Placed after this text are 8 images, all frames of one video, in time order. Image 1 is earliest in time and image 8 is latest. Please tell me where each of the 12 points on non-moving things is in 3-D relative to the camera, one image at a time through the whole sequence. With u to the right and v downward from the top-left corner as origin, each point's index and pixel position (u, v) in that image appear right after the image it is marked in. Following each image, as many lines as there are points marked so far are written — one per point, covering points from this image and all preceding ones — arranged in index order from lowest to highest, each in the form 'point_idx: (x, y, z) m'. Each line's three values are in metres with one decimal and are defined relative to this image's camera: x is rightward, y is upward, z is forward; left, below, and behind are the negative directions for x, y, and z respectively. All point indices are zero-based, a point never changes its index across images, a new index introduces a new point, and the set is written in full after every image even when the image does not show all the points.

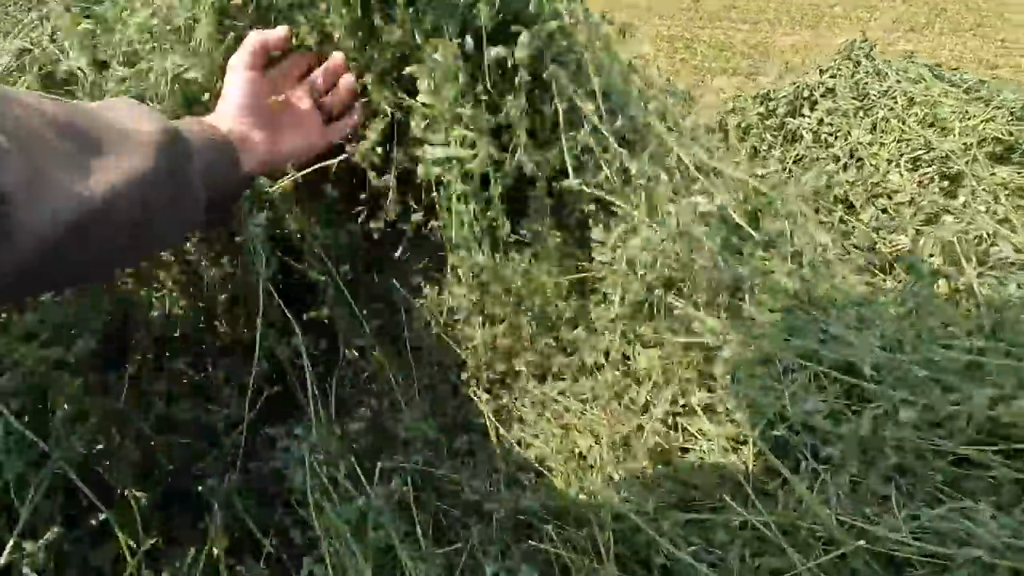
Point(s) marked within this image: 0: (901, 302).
0: (+1.4, -0.1, +1.9) m
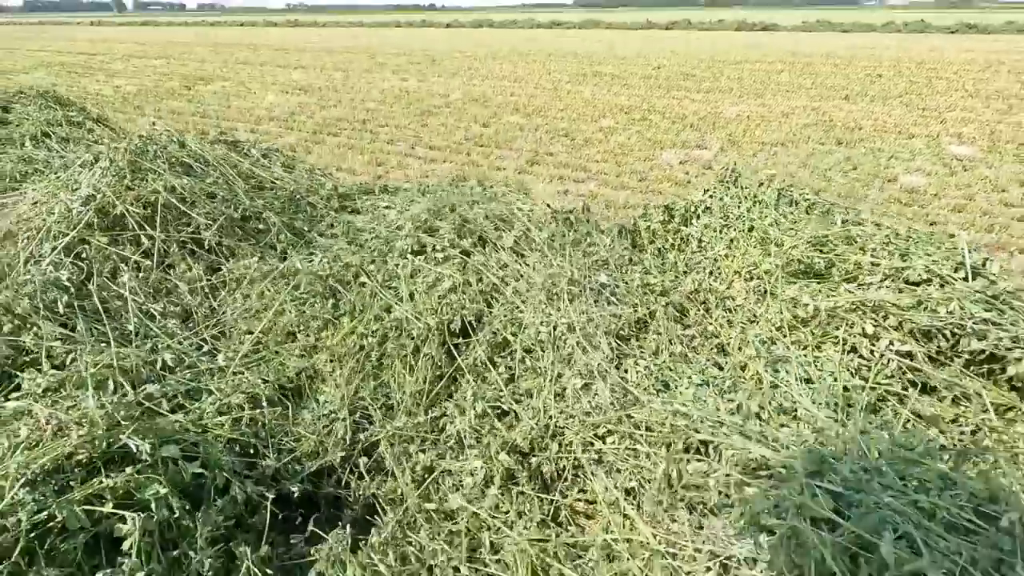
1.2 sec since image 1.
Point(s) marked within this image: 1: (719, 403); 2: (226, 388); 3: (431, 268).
0: (+1.1, -0.5, +2.7) m
1: (+1.1, -0.6, +2.6) m
2: (-1.4, -0.5, +2.6) m
3: (-0.5, +0.1, +3.4) m
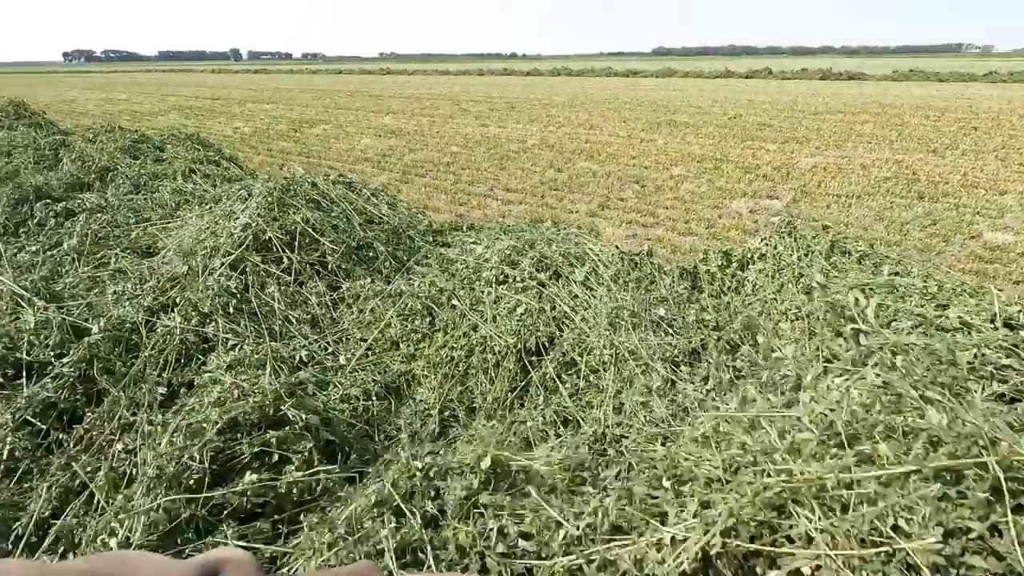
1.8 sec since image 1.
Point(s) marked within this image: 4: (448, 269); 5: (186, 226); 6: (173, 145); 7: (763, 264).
0: (+1.5, -0.7, +3.1) m
1: (+1.4, -0.8, +3.0) m
2: (-1.0, -0.6, +3.3) m
3: (0.0, -0.1, +4.0) m
4: (-0.5, +0.2, +4.6) m
5: (-3.3, +0.6, +5.5) m
6: (-6.4, +2.7, +10.1) m
7: (+2.0, +0.2, +4.2) m
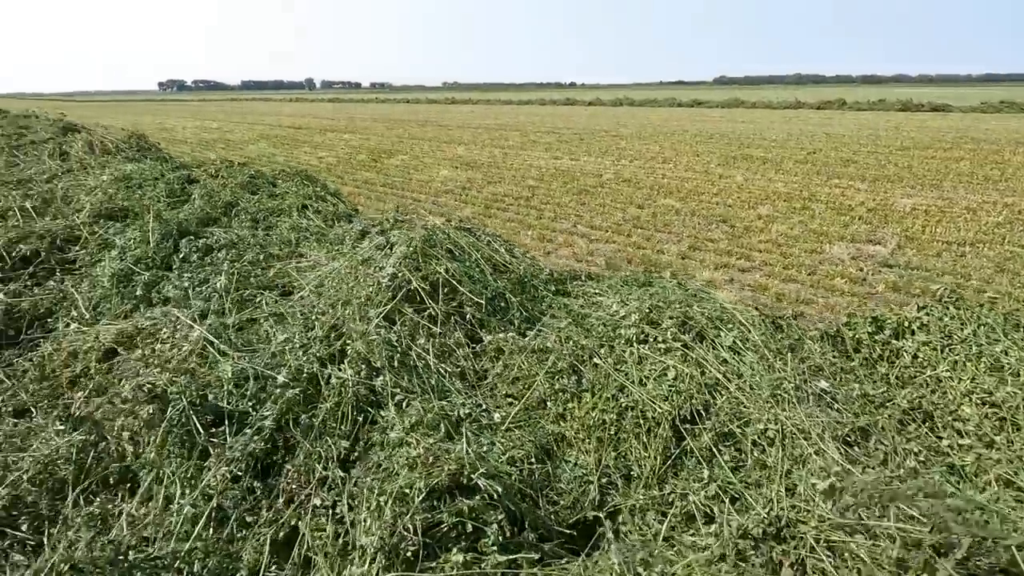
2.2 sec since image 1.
0: (+2.4, -1.2, +2.9) m
1: (+2.4, -1.2, +2.8) m
2: (0.0, -1.0, +3.3) m
3: (+1.1, -0.5, +4.0) m
4: (+0.6, -0.3, +4.6) m
5: (-2.0, +0.2, +5.7) m
6: (-4.6, +2.2, +10.7) m
7: (+3.1, -0.4, +4.0) m
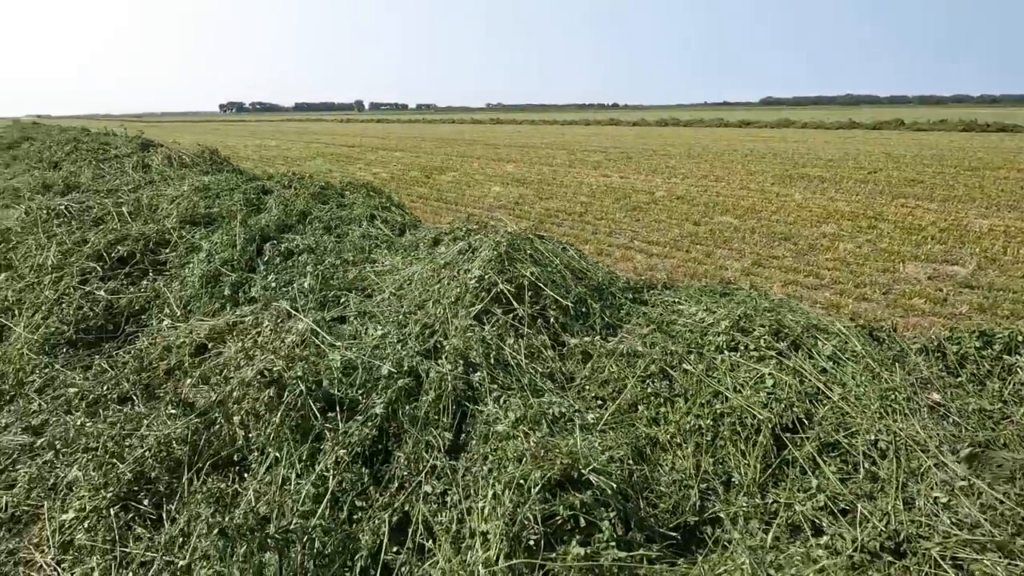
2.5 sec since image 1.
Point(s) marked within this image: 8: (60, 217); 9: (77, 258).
0: (+3.0, -1.2, +2.7) m
1: (+3.0, -1.3, +2.6) m
2: (+0.6, -1.0, +3.3) m
3: (+1.7, -0.6, +3.9) m
4: (+1.3, -0.4, +4.6) m
5: (-1.2, +0.2, +5.9) m
6: (-3.4, +2.0, +11.1) m
7: (+3.8, -0.4, +3.8) m
8: (-7.9, +1.3, +9.4) m
9: (-6.0, +0.4, +7.3) m
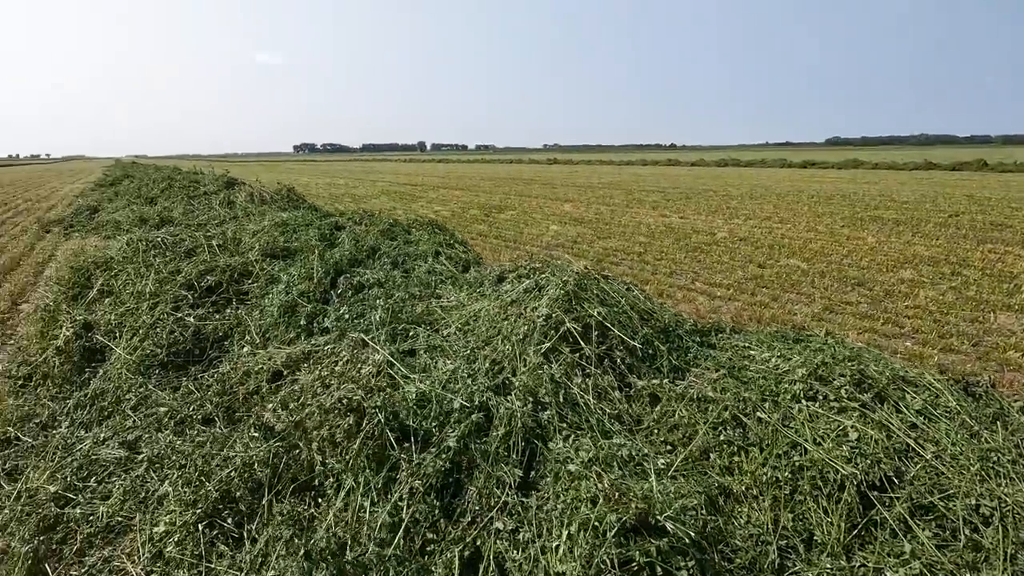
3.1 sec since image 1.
0: (+3.4, -1.5, +2.4) m
1: (+3.3, -1.5, +2.3) m
2: (+1.0, -1.2, +3.2) m
3: (+2.2, -0.9, +3.7) m
4: (+1.9, -0.7, +4.5) m
5: (-0.5, -0.2, +6.1) m
6: (-2.1, +1.3, +11.6) m
7: (+4.2, -0.8, +3.4) m
8: (-6.8, +0.8, +10.2) m
9: (-5.1, 0.0, +8.0) m
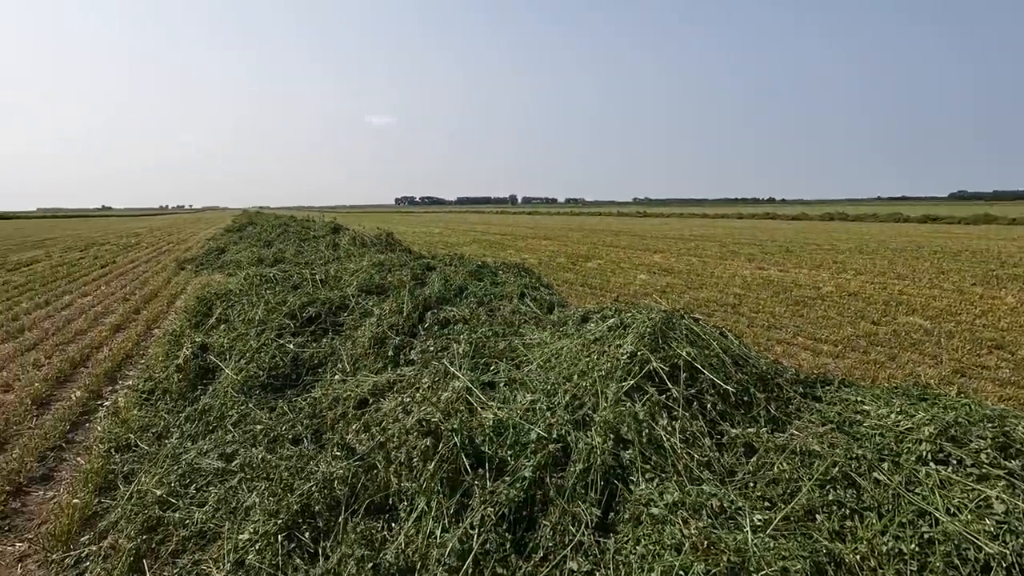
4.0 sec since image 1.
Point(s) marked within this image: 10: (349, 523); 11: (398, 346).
0: (+3.6, -1.6, +1.6) m
1: (+3.5, -1.7, +1.5) m
2: (+1.5, -1.4, +2.9) m
3: (+2.7, -1.2, +3.2) m
4: (+2.5, -1.1, +4.0) m
5: (+0.4, -0.6, +6.0) m
6: (-0.2, +0.4, +11.8) m
7: (+4.7, -1.1, +2.6) m
8: (-5.1, +0.1, +11.2) m
9: (-3.8, -0.4, +8.6) m
10: (-1.1, -1.5, +3.5) m
11: (-1.5, -0.8, +7.1) m
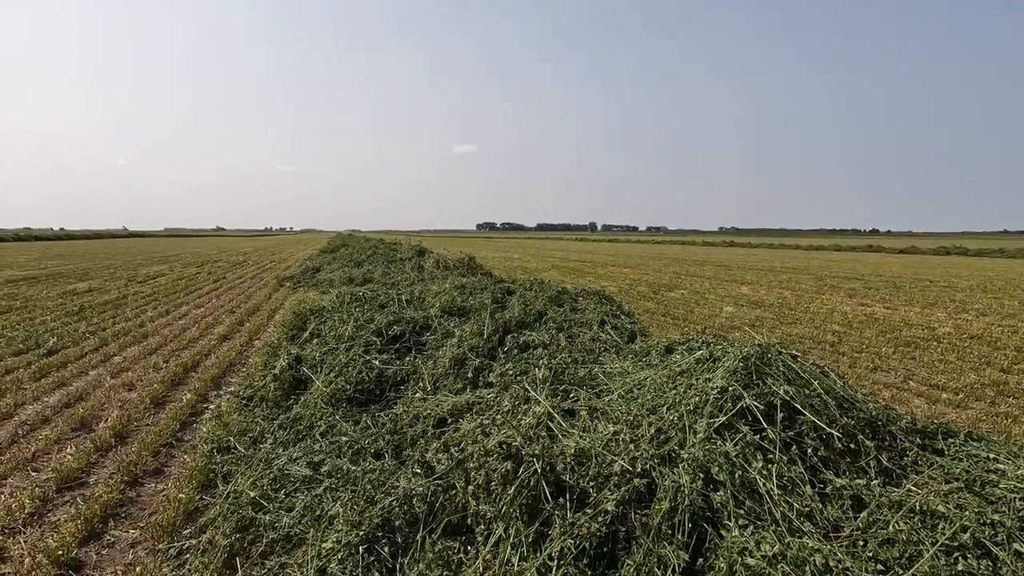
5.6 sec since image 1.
0: (+3.8, -1.8, +1.0) m
1: (+3.7, -1.8, +0.9) m
2: (+1.9, -1.6, +2.5) m
3: (+3.2, -1.4, +2.7) m
4: (+3.1, -1.3, +3.5) m
5: (+1.3, -0.9, +5.8) m
6: (+1.6, -0.2, +11.7) m
7: (+5.0, -1.4, +1.8) m
8: (-3.4, -0.3, +11.8) m
9: (-2.5, -0.8, +9.0) m
10: (-0.6, -1.7, +3.5) m
11: (-0.5, -1.1, +7.2) m
